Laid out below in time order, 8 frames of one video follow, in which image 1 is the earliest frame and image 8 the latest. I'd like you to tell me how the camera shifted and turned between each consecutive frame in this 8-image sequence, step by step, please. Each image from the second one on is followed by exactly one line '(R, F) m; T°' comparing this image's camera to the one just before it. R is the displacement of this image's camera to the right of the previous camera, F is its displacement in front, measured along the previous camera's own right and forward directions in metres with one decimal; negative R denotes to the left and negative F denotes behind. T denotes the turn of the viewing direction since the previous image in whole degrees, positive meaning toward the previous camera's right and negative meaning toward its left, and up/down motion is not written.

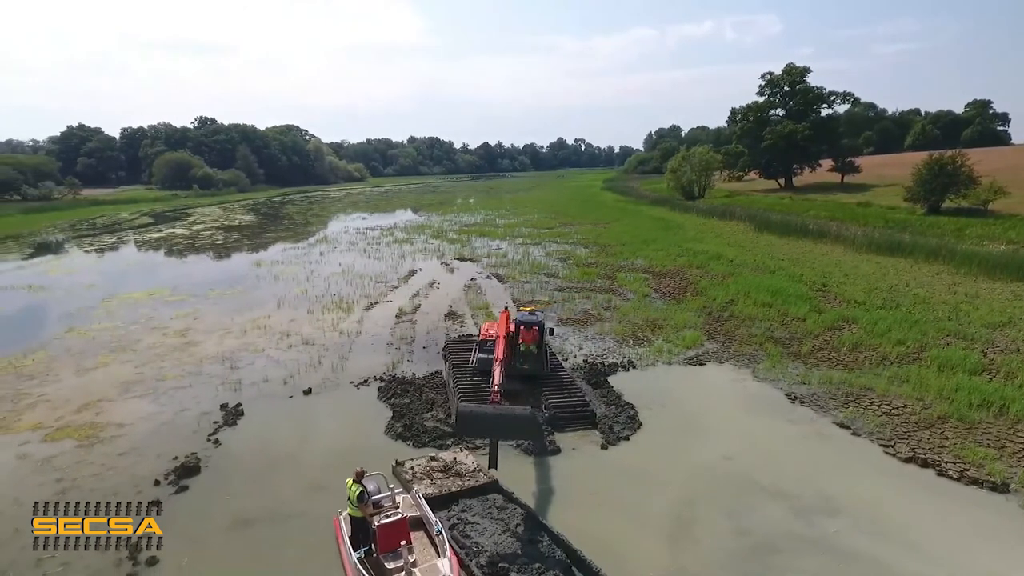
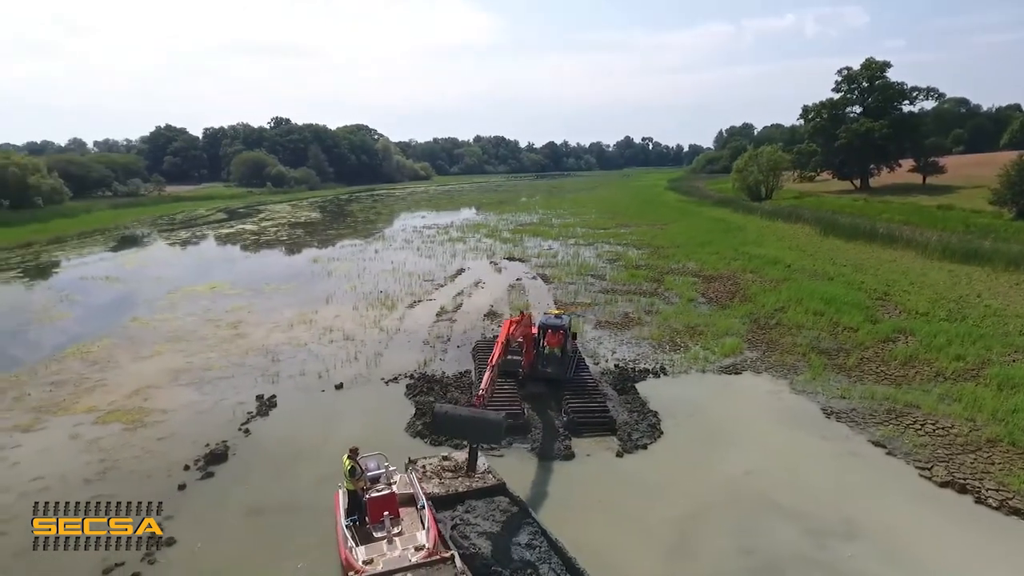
(+0.8, 0.0) m; -6°
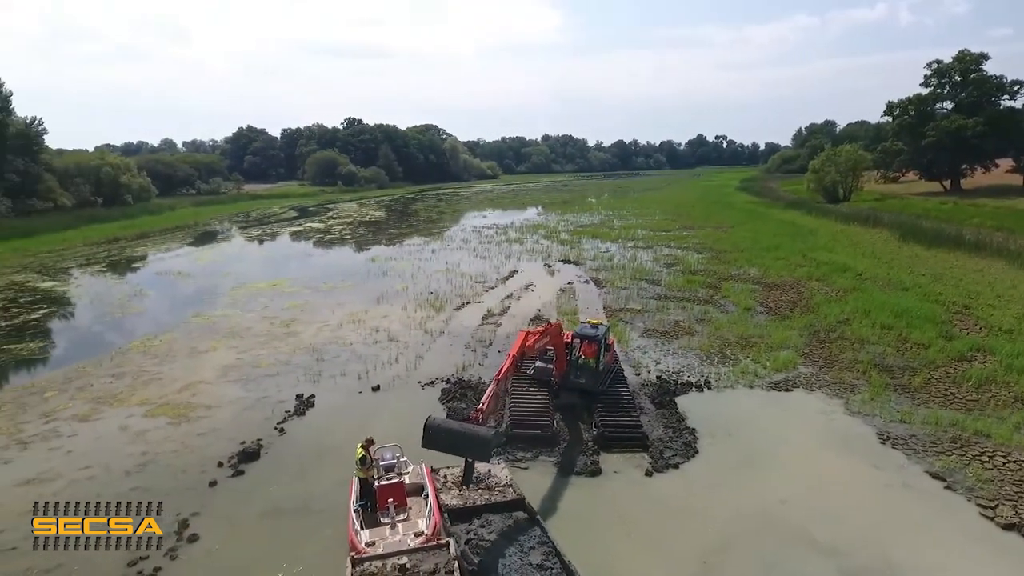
(+0.6, +0.3) m; -6°
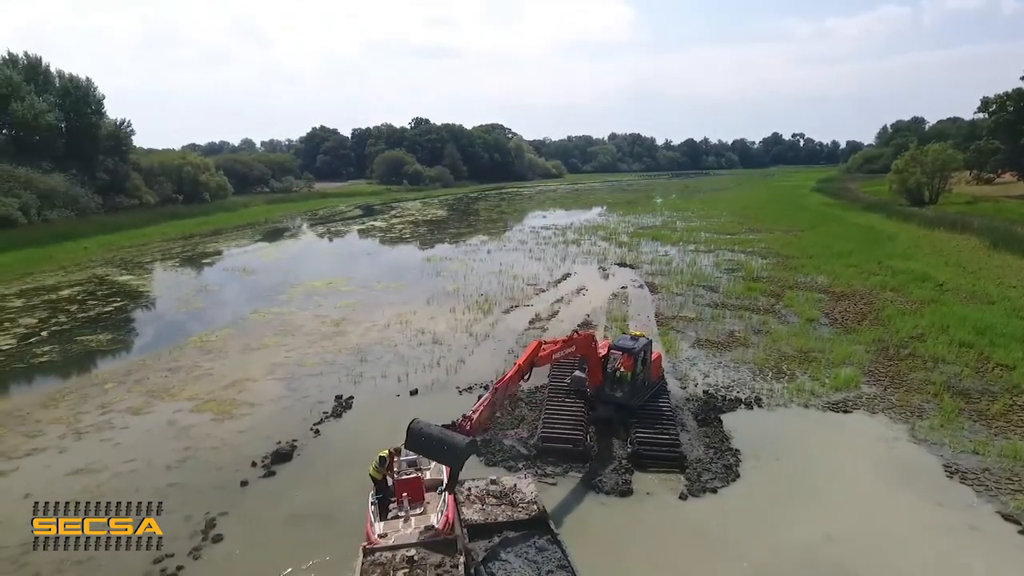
(+0.5, +0.3) m; -6°
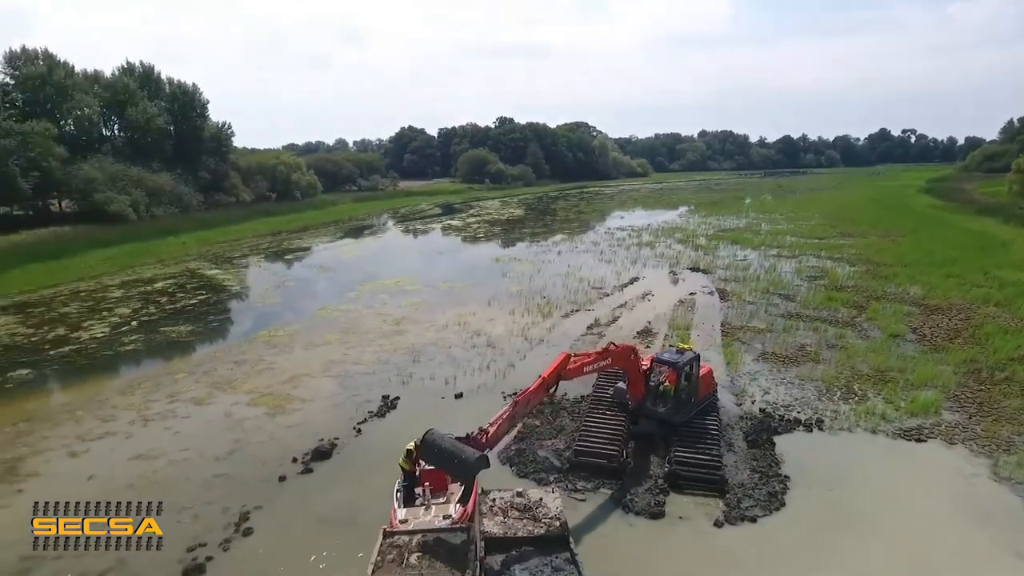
(+0.8, +0.3) m; -8°
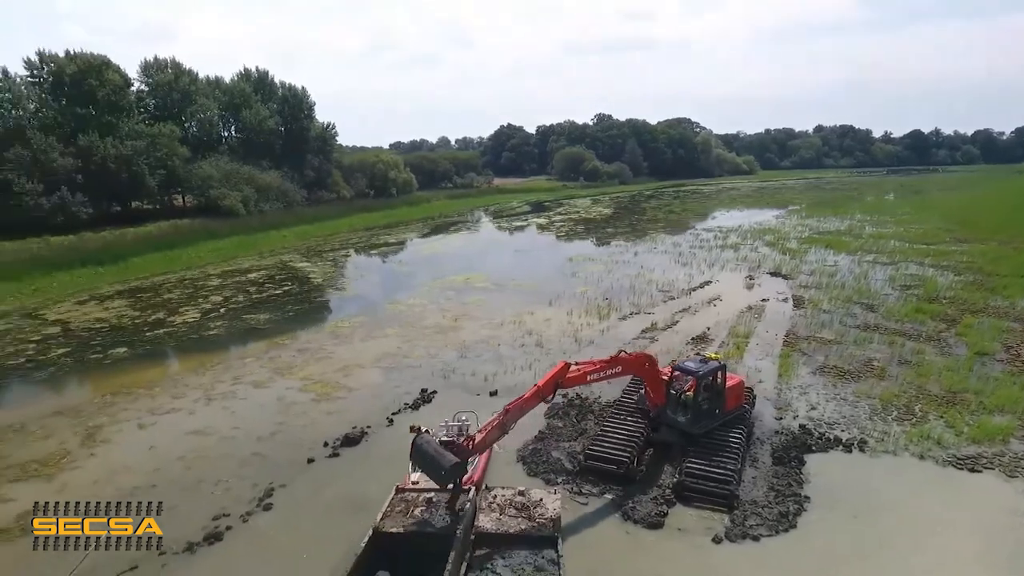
(+1.4, -0.1) m; -9°
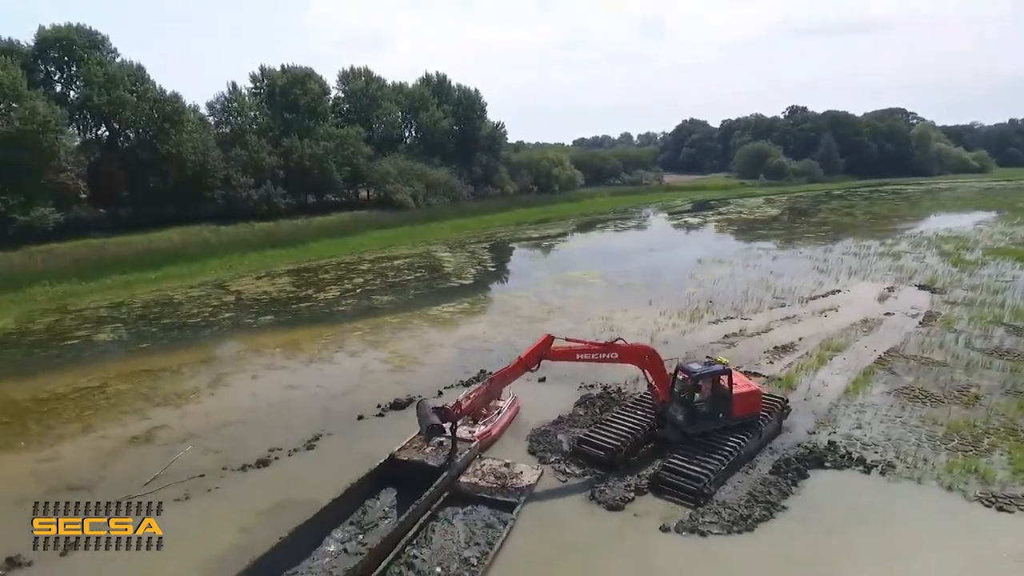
(+3.2, -0.7) m; -16°
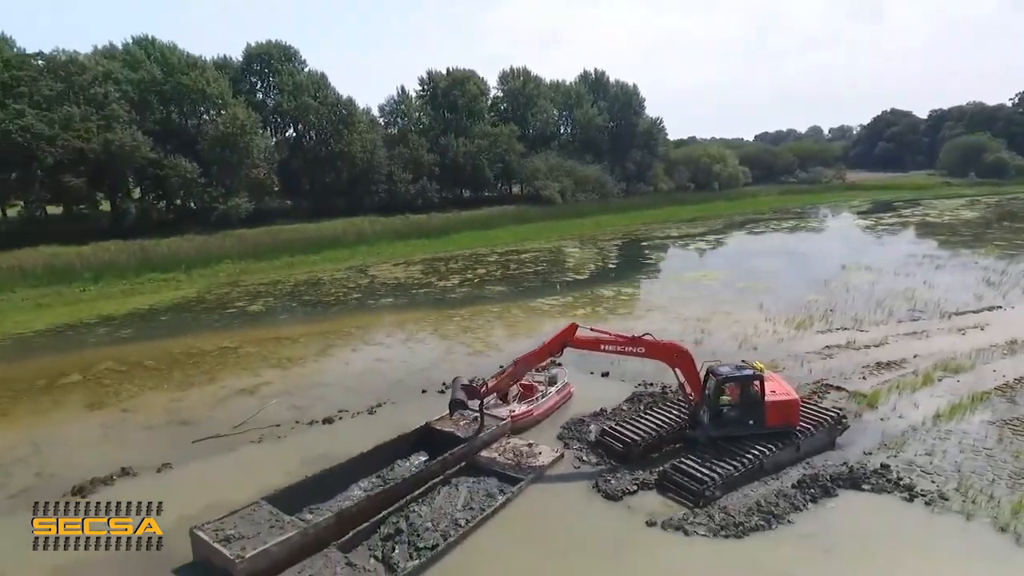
(+2.6, -0.4) m; -15°
